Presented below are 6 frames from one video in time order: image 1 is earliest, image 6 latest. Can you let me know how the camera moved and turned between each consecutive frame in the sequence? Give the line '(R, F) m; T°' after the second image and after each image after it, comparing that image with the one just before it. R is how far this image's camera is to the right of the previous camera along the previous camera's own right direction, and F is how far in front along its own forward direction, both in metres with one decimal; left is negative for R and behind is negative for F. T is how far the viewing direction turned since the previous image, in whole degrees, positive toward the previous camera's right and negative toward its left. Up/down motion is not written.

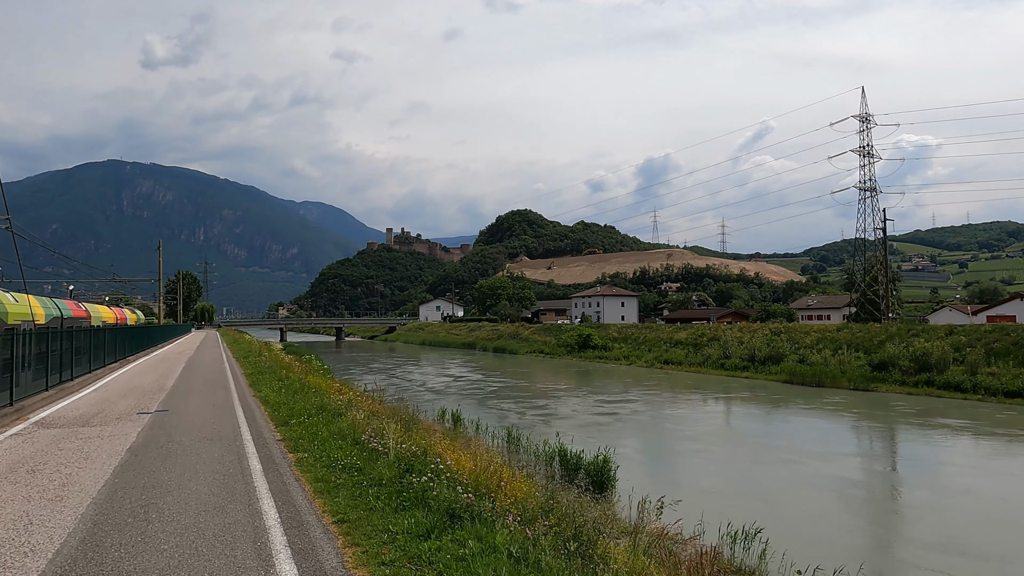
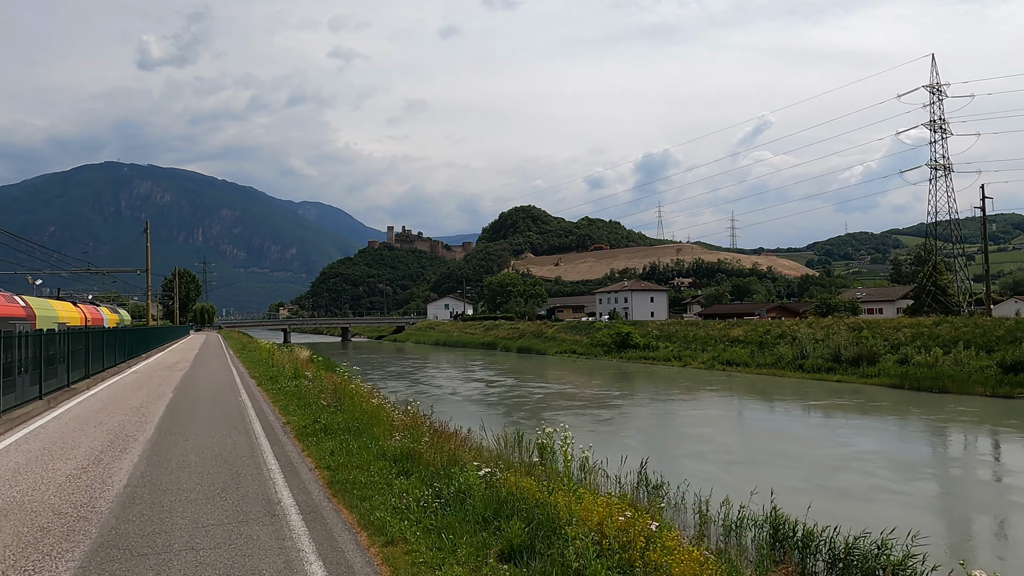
(-1.9, +3.8) m; 0°
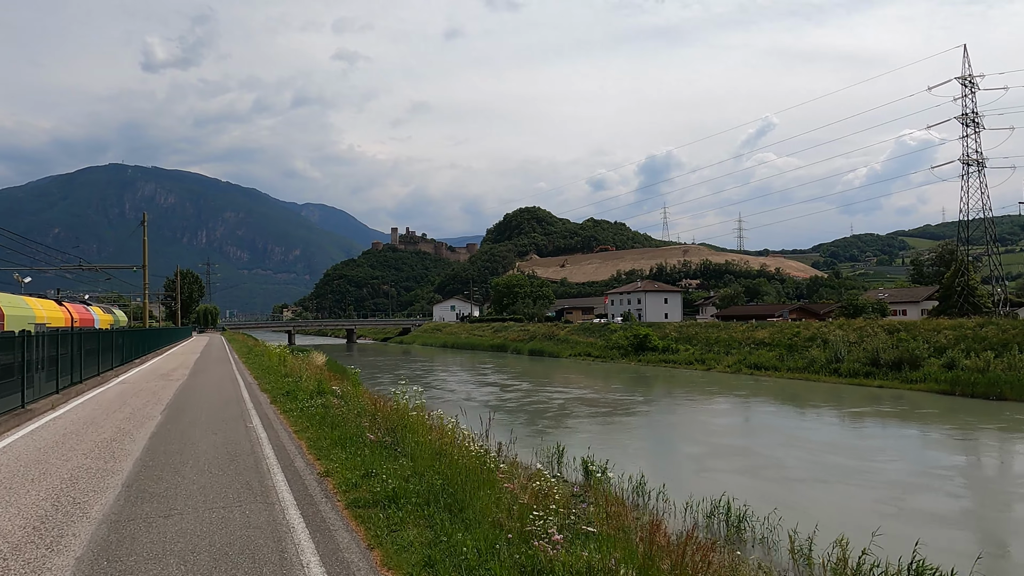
(-0.6, +1.3) m; 0°
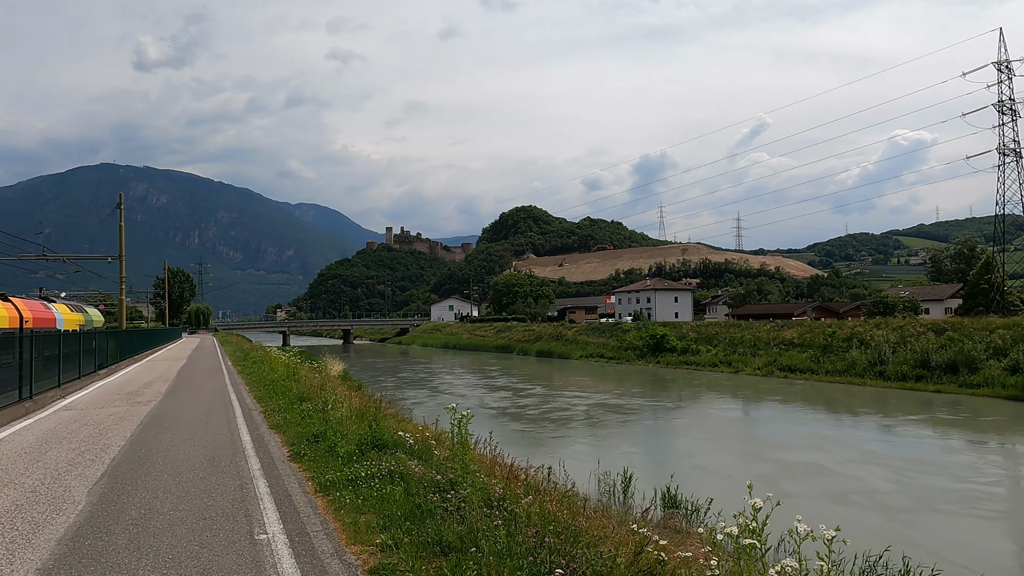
(-0.8, +1.9) m; +1°
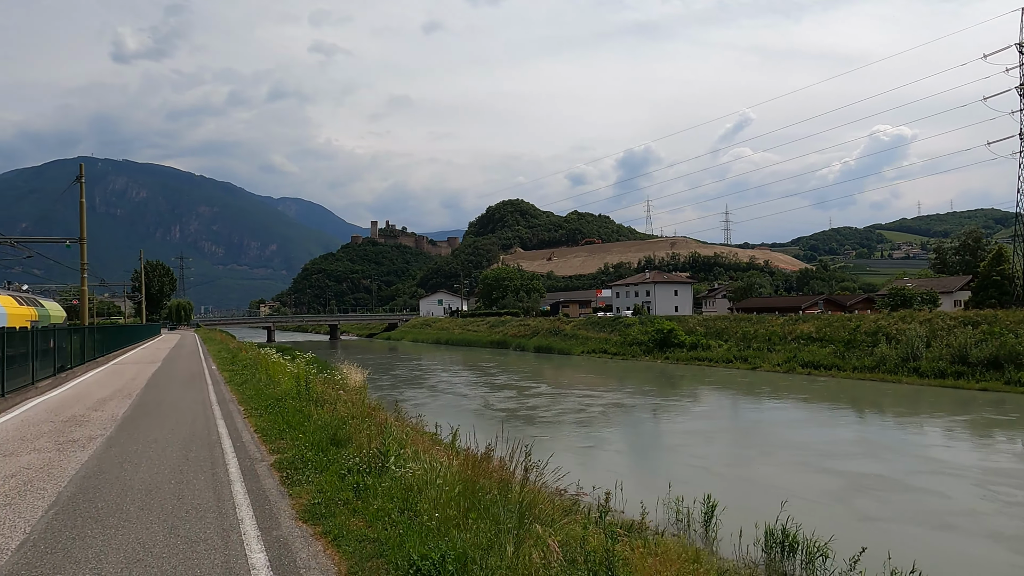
(-0.8, +1.7) m; +1°
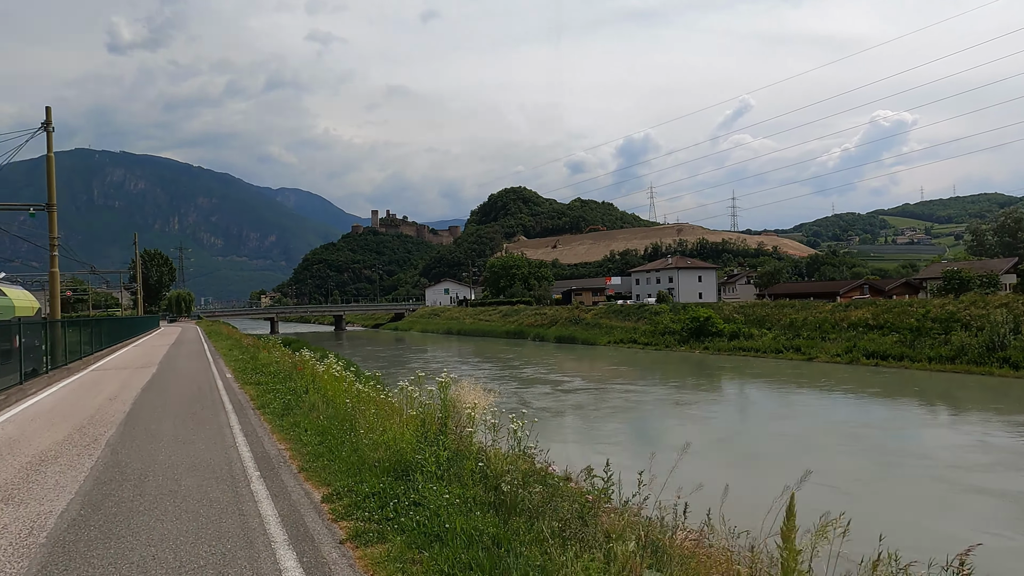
(-1.2, +2.2) m; 0°
